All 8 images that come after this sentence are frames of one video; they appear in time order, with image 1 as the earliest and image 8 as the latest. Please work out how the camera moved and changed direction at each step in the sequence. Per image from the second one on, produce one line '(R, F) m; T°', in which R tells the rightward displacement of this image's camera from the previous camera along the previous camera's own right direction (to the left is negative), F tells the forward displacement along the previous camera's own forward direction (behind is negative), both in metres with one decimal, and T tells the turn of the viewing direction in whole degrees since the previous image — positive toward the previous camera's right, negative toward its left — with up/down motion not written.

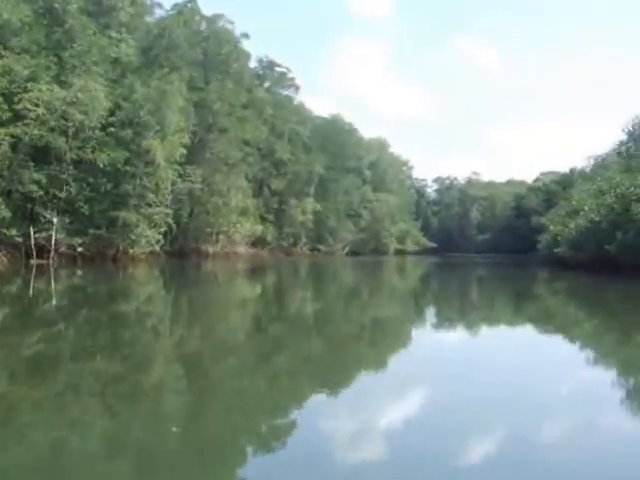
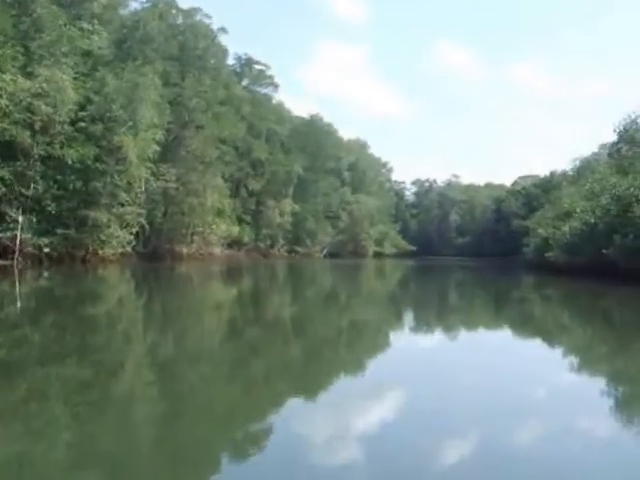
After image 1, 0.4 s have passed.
(0.0, +0.3) m; +1°
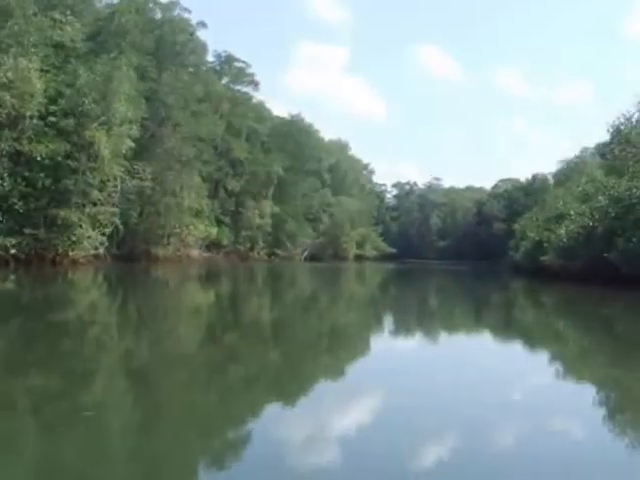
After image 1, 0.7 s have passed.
(0.0, +0.3) m; +1°
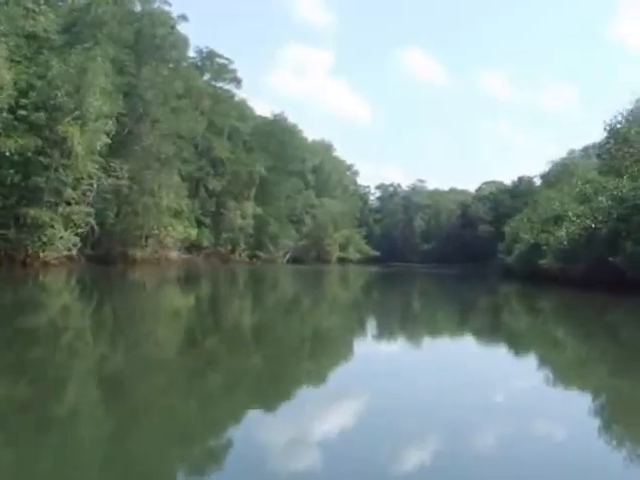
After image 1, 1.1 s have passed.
(0.0, +0.4) m; +1°
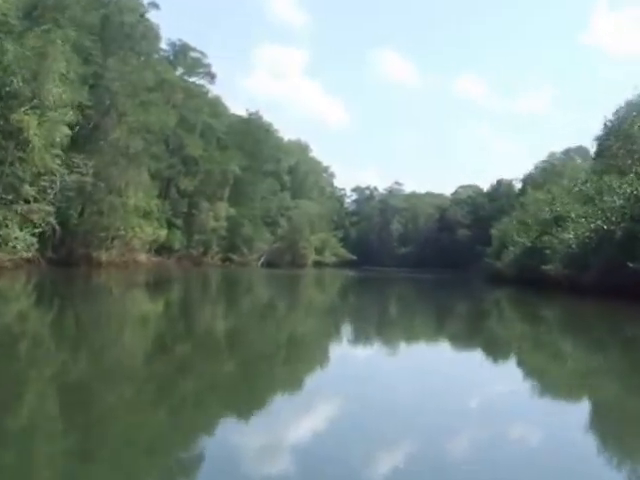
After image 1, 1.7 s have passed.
(0.0, +0.5) m; +2°
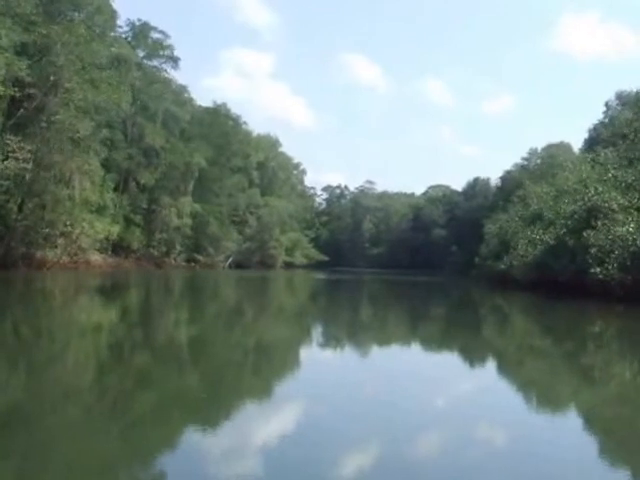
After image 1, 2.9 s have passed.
(-0.1, +1.1) m; +2°
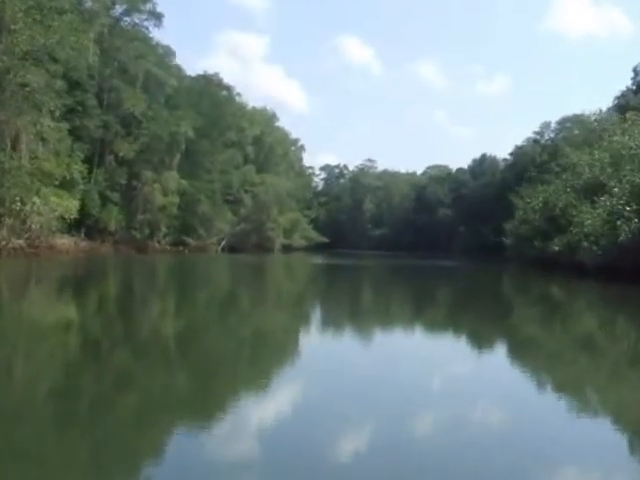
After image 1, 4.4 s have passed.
(-0.1, +1.4) m; 0°
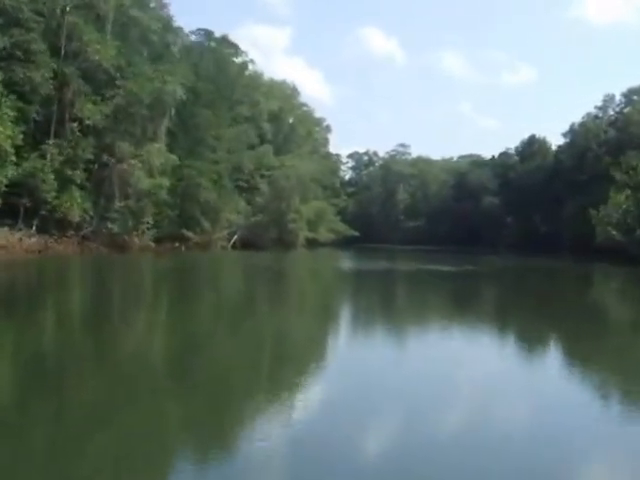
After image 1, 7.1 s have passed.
(-0.1, +2.4) m; -2°
